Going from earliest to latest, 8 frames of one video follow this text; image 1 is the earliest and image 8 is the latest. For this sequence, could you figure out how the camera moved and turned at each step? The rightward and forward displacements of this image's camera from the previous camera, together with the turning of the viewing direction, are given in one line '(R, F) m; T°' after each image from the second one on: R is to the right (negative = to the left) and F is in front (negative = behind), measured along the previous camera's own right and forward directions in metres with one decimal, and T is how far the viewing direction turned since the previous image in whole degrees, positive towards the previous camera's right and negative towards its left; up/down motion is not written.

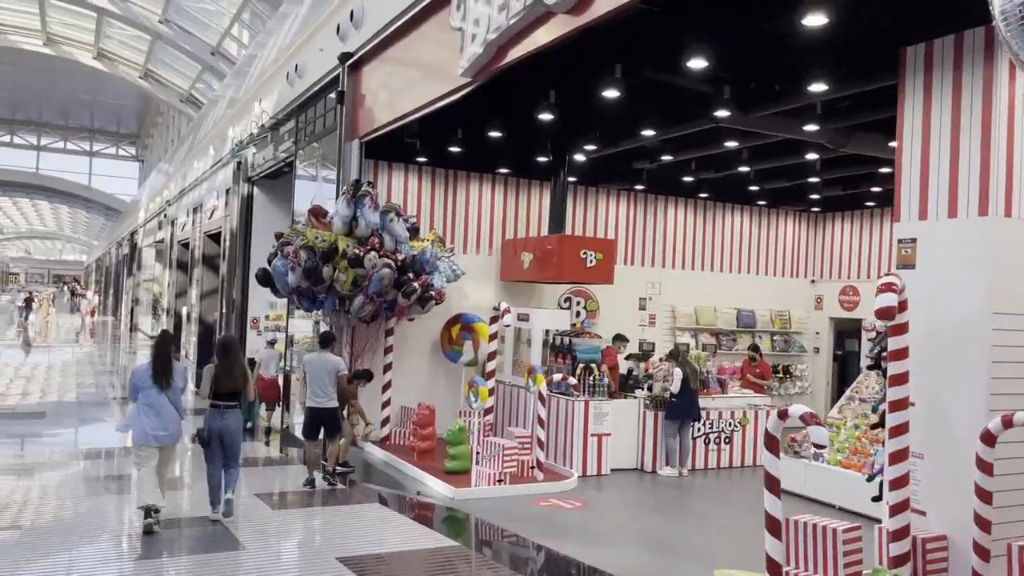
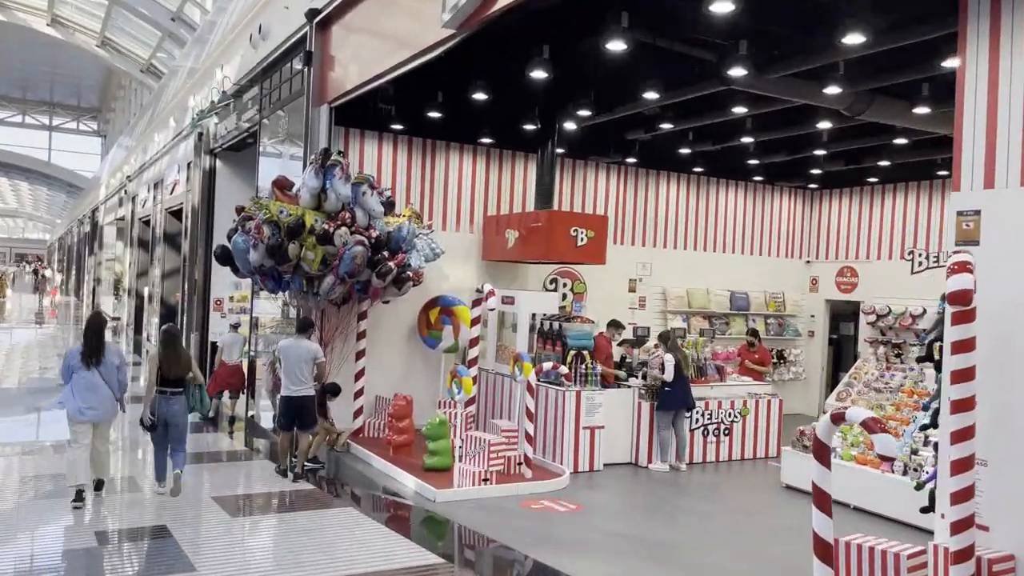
(-0.1, +0.7) m; +2°
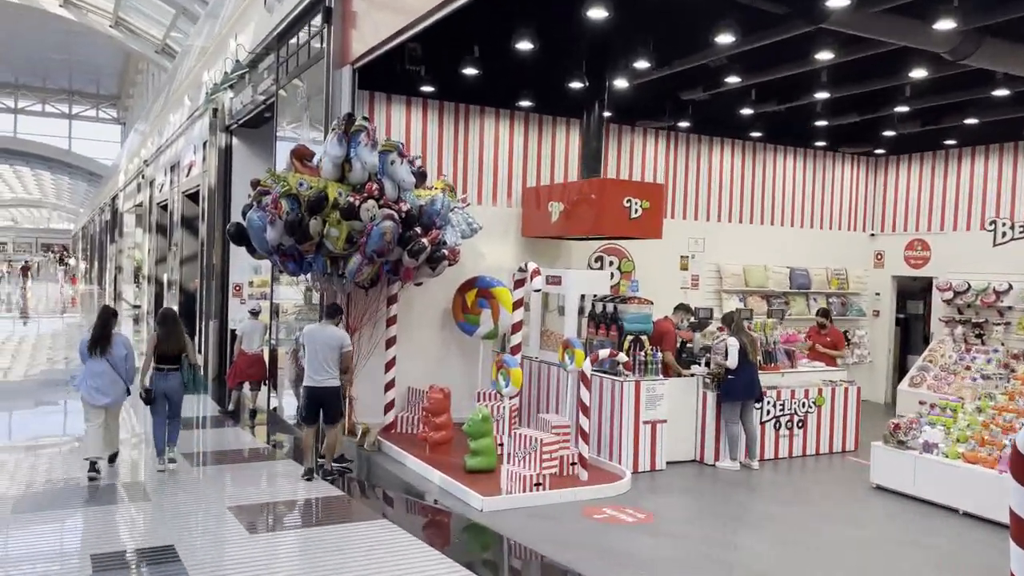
(-0.2, +0.8) m; -1°
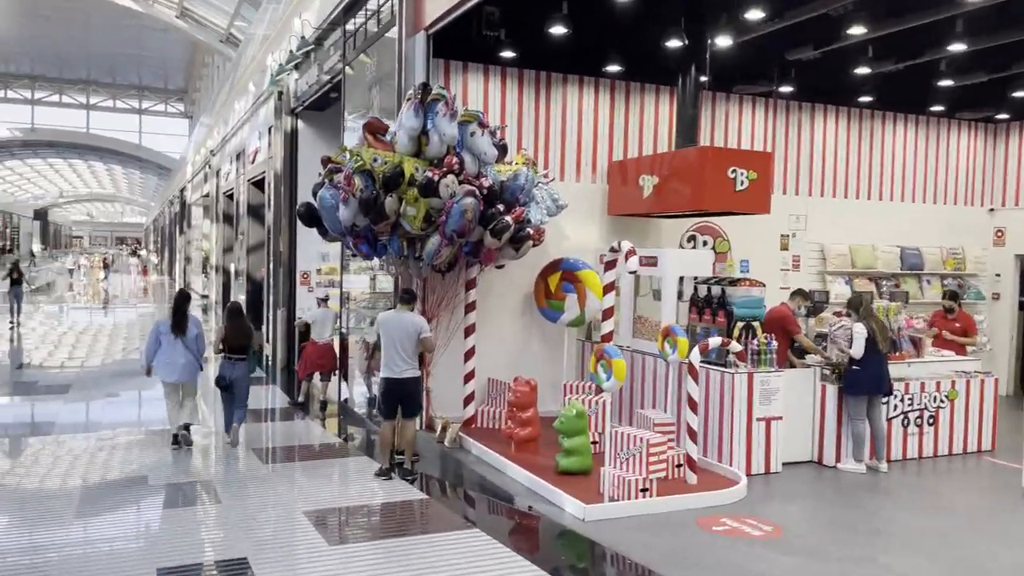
(-0.2, +0.6) m; -4°
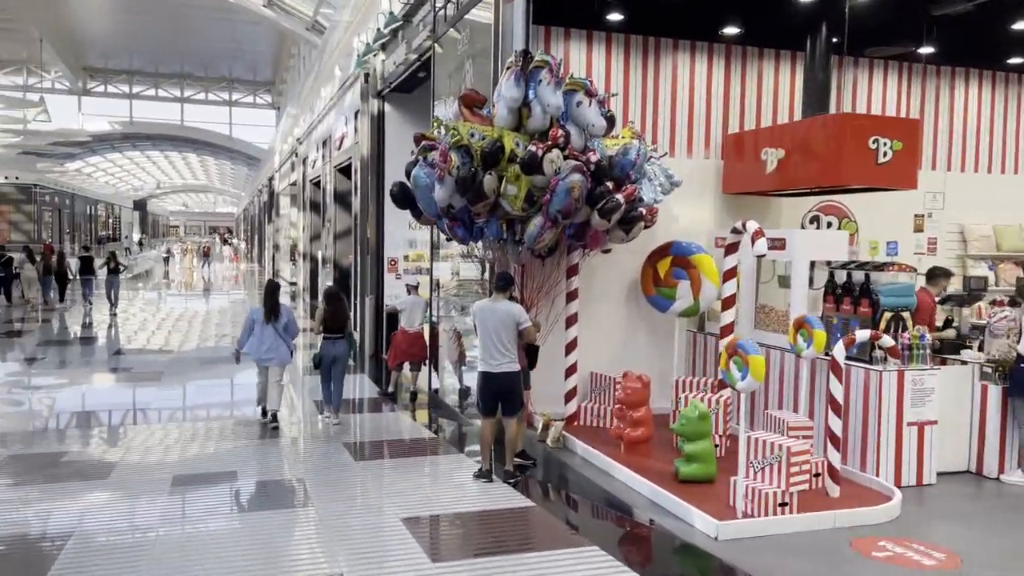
(-0.2, +0.5) m; -6°
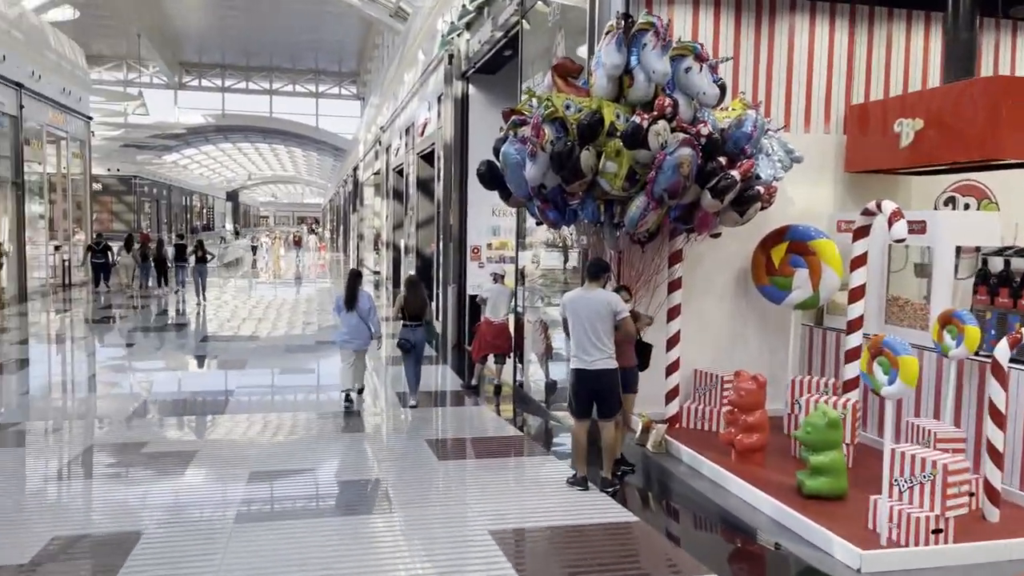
(-0.1, +0.5) m; -6°
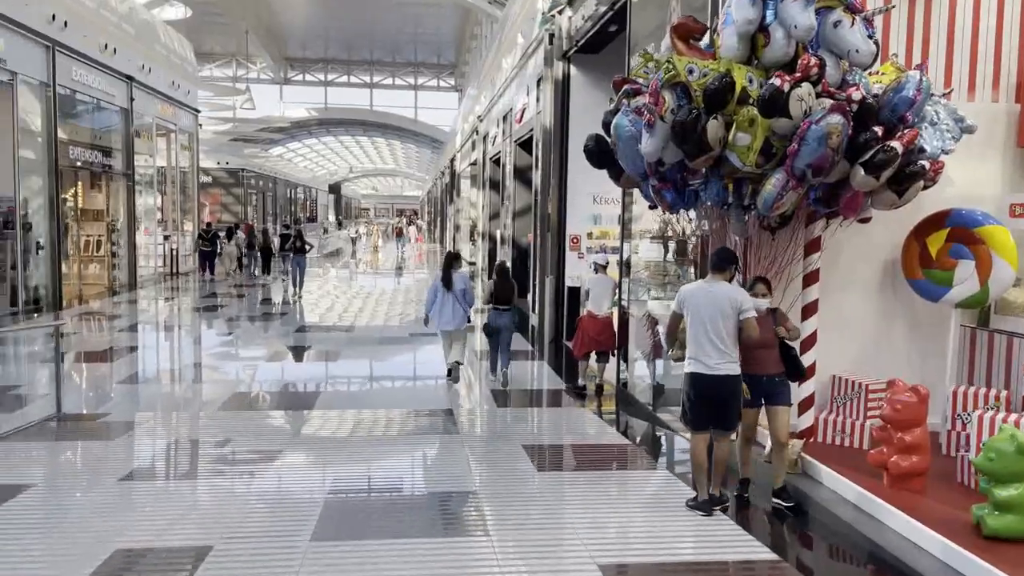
(-0.1, +0.6) m; -7°
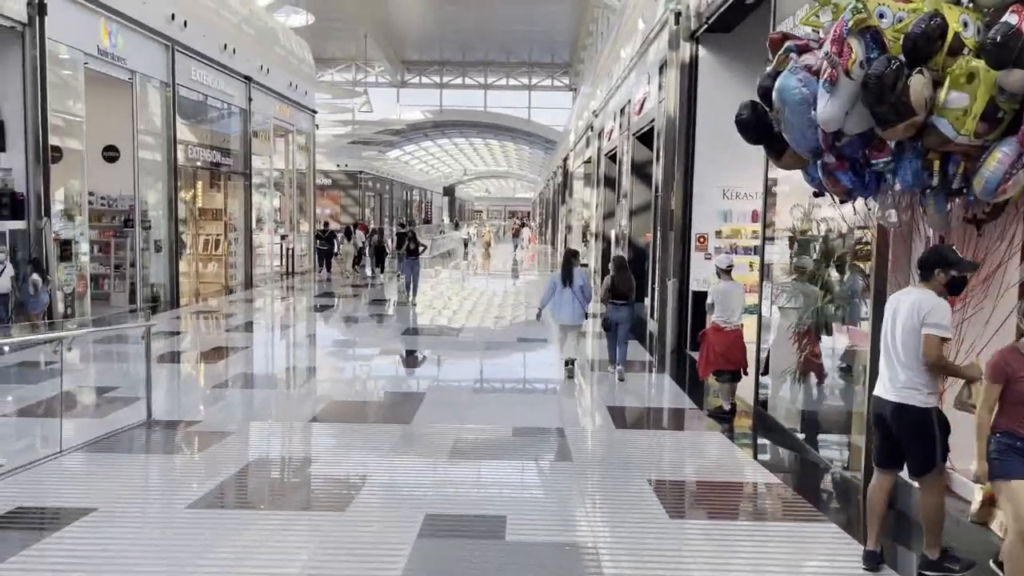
(-0.1, +0.8) m; -8°
